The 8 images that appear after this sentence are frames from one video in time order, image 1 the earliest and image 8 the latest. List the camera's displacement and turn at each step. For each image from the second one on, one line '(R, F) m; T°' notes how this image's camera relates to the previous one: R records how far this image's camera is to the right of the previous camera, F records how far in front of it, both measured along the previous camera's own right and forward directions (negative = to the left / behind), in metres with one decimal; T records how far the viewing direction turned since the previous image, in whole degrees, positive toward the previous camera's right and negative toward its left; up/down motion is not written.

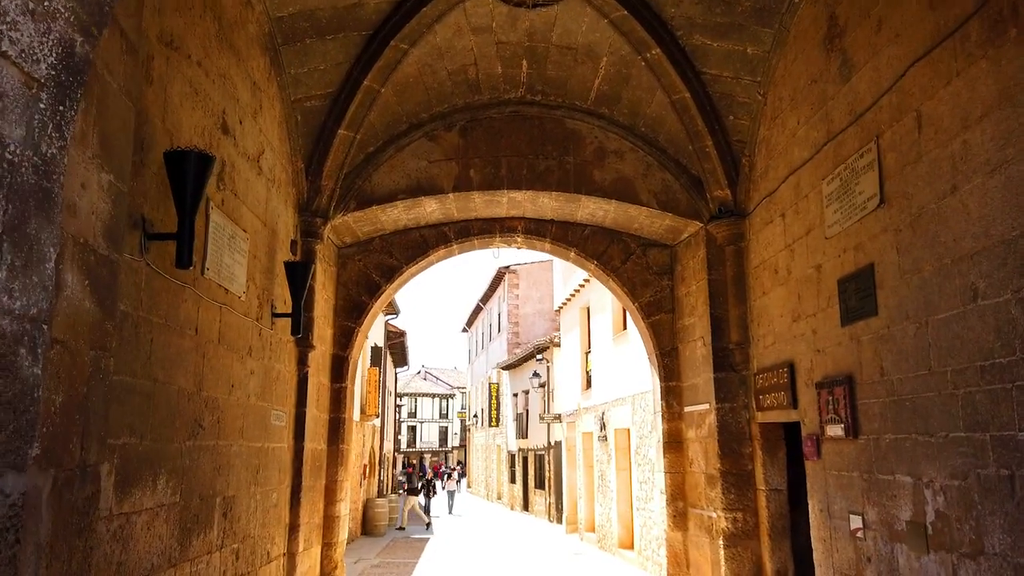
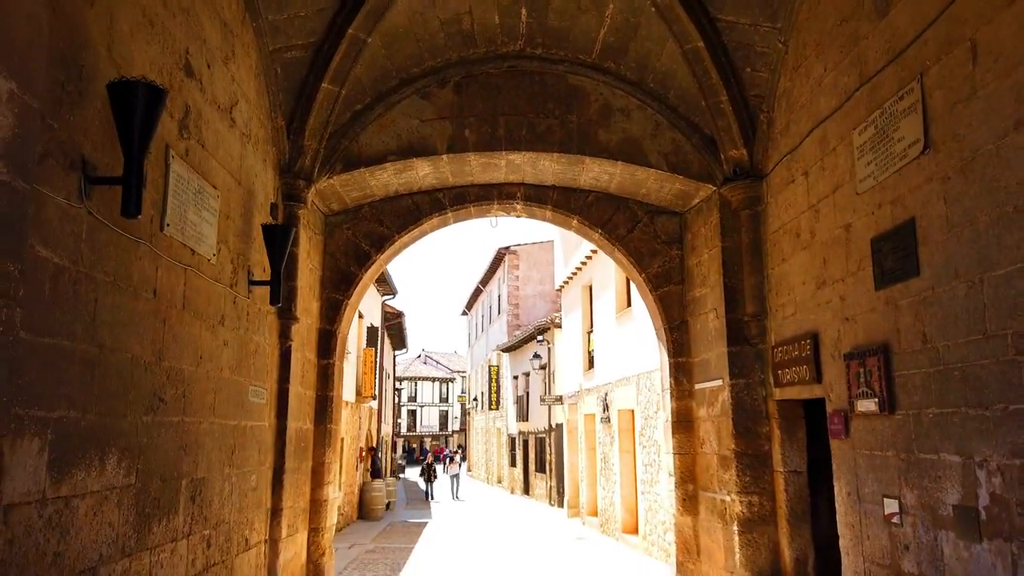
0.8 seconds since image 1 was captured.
(0.0, +0.4) m; 0°
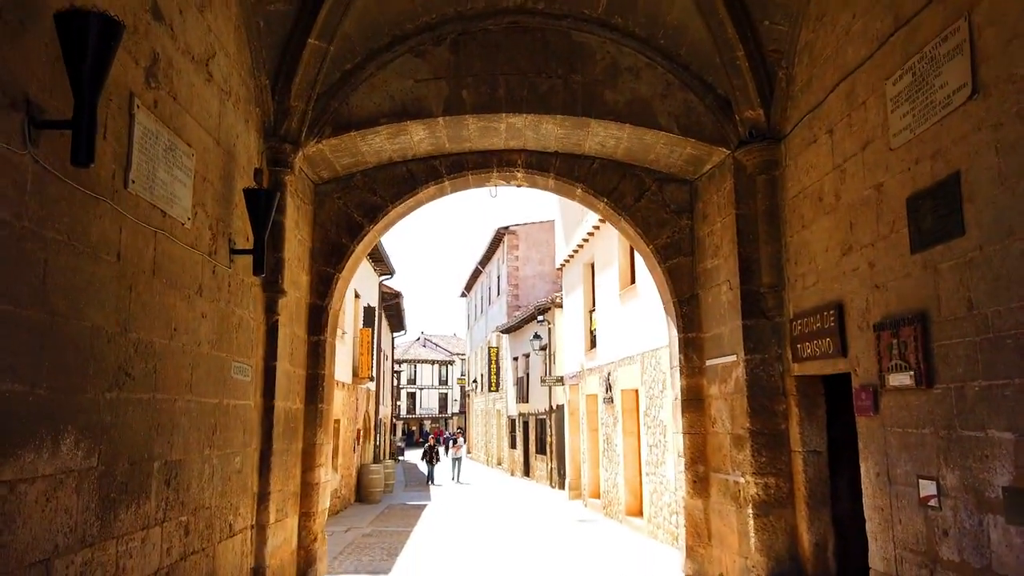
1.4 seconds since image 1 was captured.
(0.0, +0.3) m; 0°
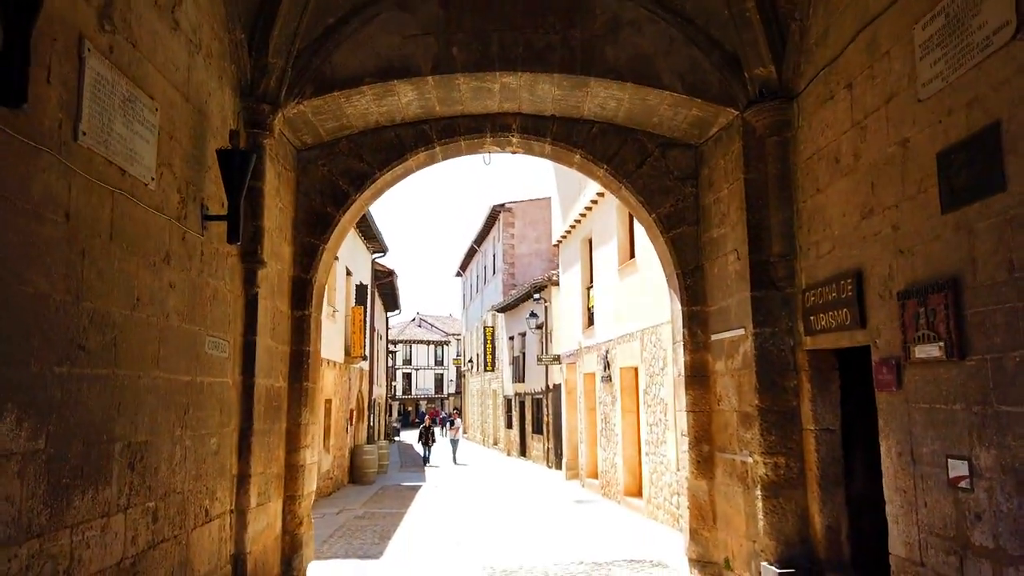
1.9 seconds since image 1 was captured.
(0.0, +0.3) m; 0°
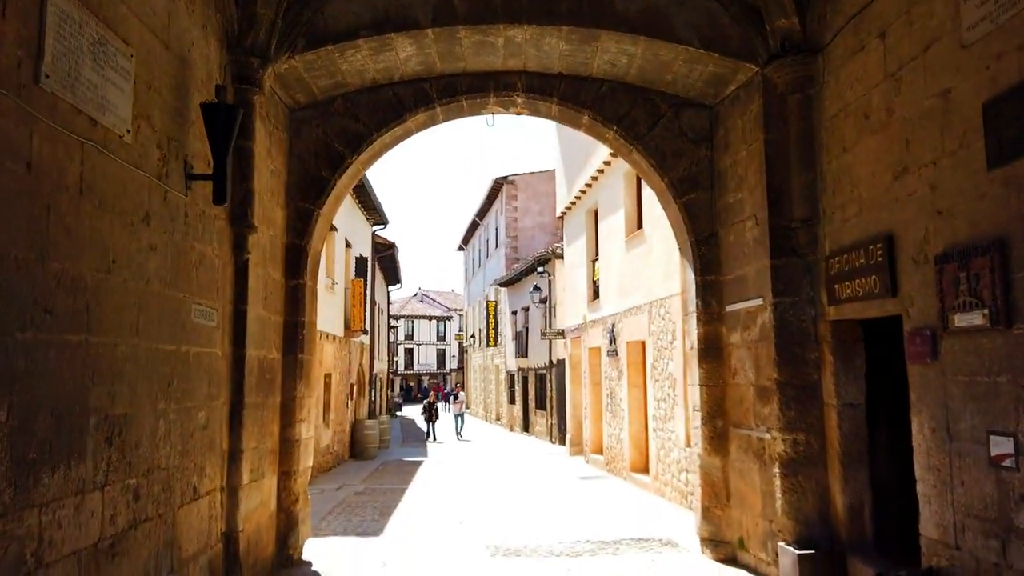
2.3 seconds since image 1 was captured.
(0.0, +0.2) m; 0°
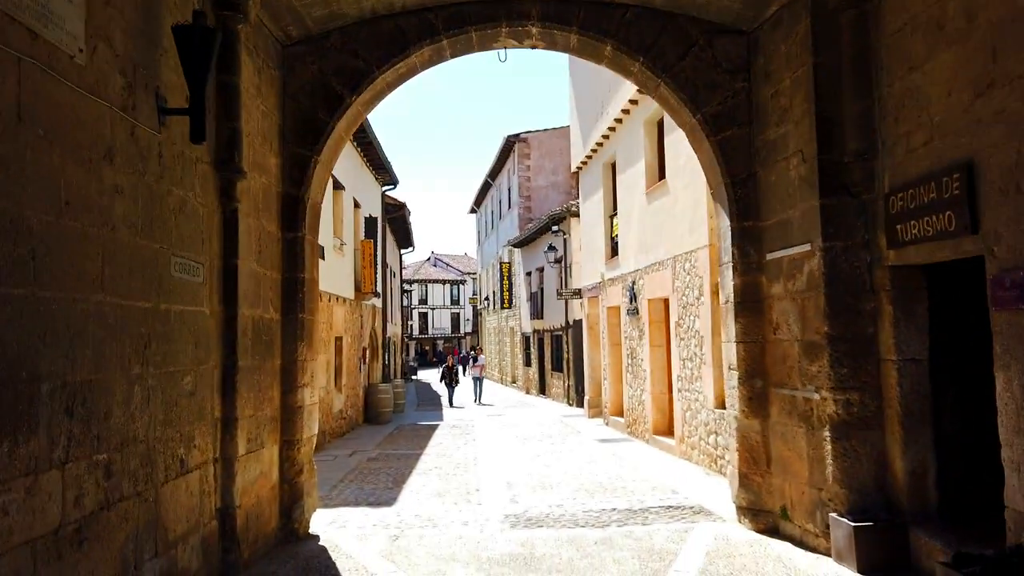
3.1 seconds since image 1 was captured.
(0.0, +0.4) m; -1°
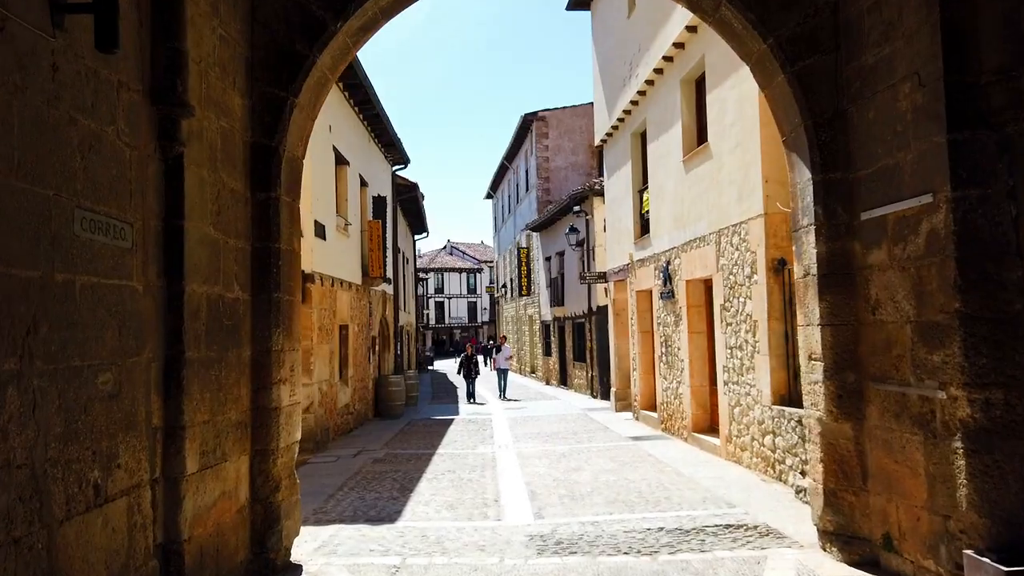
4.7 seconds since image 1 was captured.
(0.0, +0.9) m; -1°
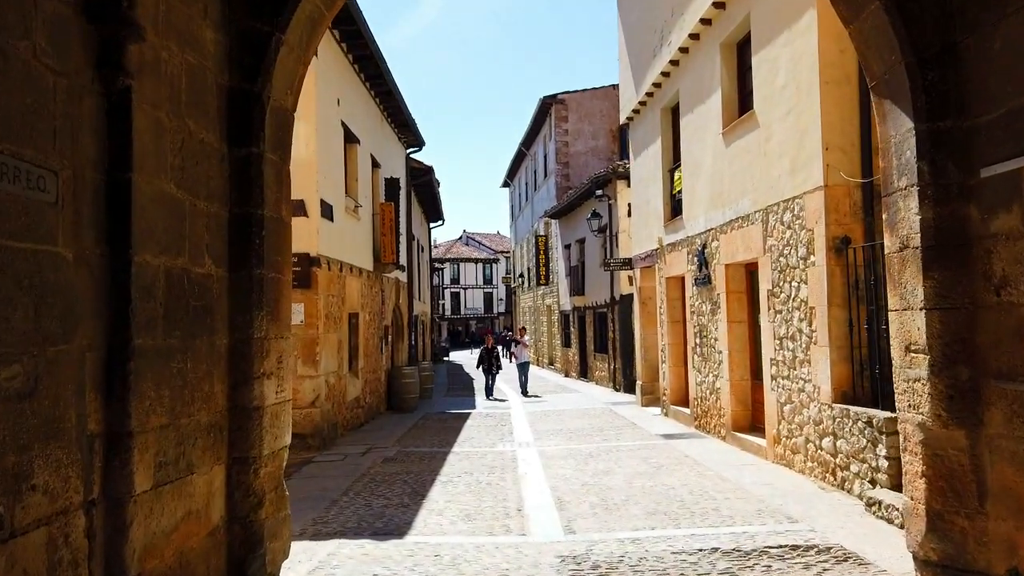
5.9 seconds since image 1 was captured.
(-0.1, +0.6) m; -1°
